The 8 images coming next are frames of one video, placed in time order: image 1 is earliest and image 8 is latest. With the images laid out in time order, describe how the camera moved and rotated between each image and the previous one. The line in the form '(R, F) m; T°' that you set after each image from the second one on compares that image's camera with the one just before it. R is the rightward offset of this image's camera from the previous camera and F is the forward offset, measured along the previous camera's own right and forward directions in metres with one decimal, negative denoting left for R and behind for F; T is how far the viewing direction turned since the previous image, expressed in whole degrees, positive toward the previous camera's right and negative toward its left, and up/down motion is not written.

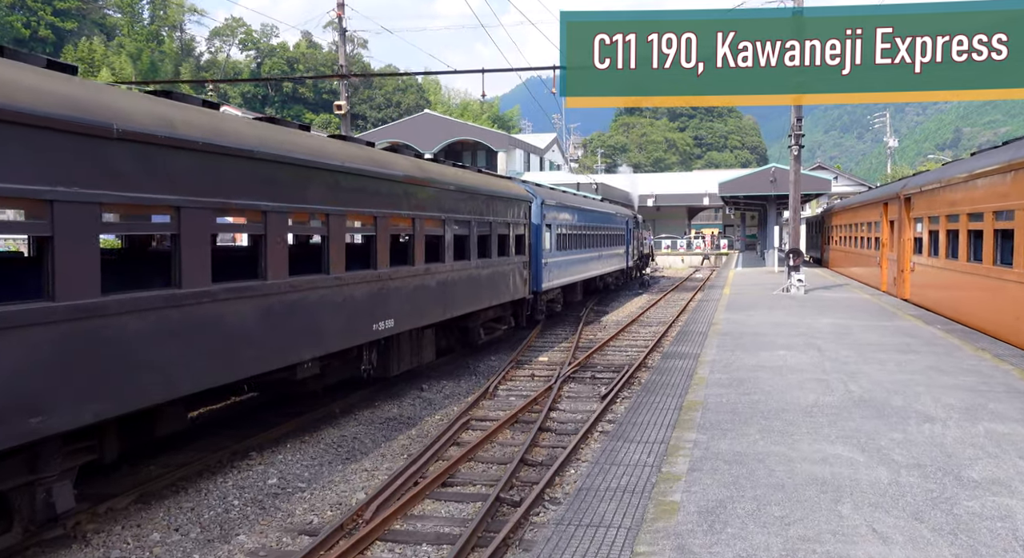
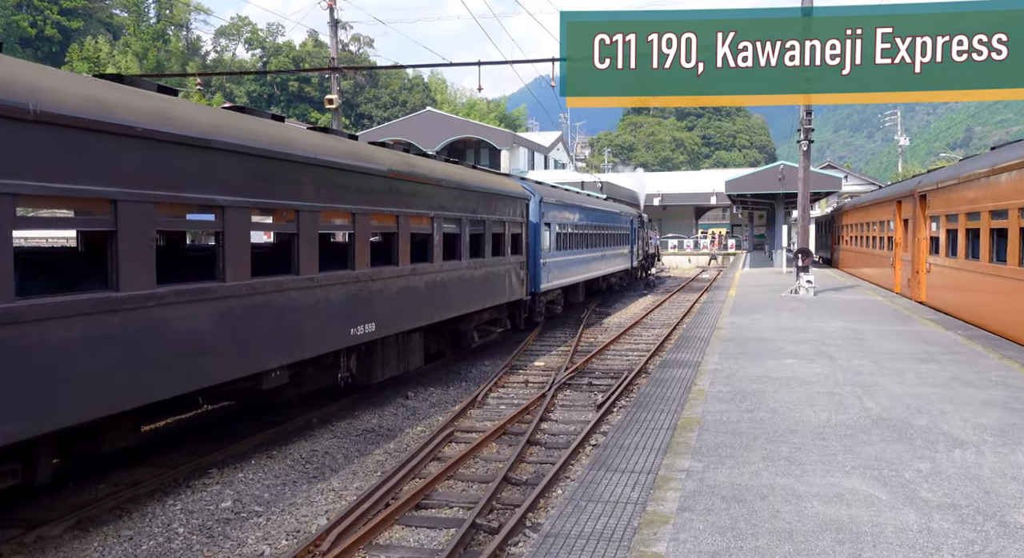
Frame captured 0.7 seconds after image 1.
(+0.2, +0.6) m; 0°
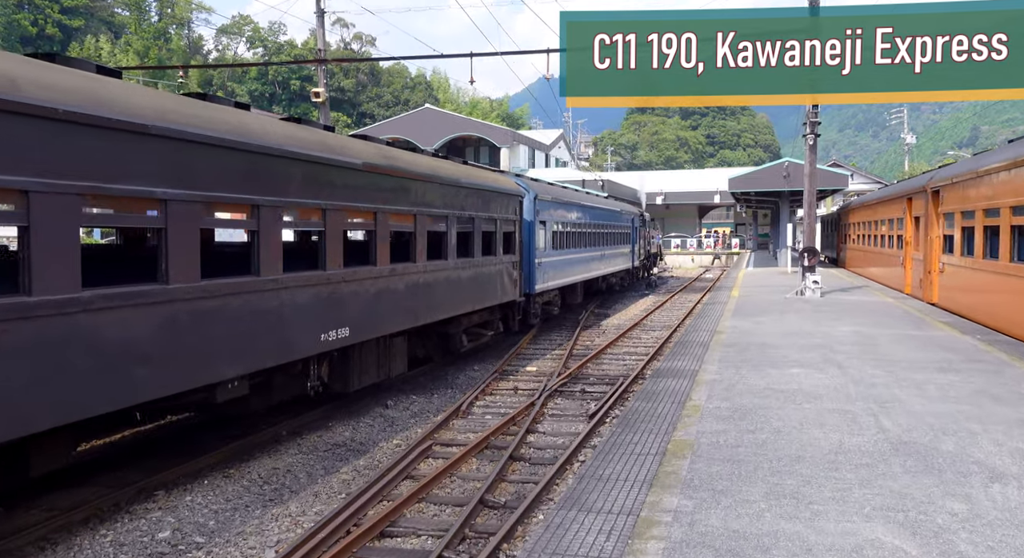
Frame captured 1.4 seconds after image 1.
(+0.2, +0.7) m; 0°
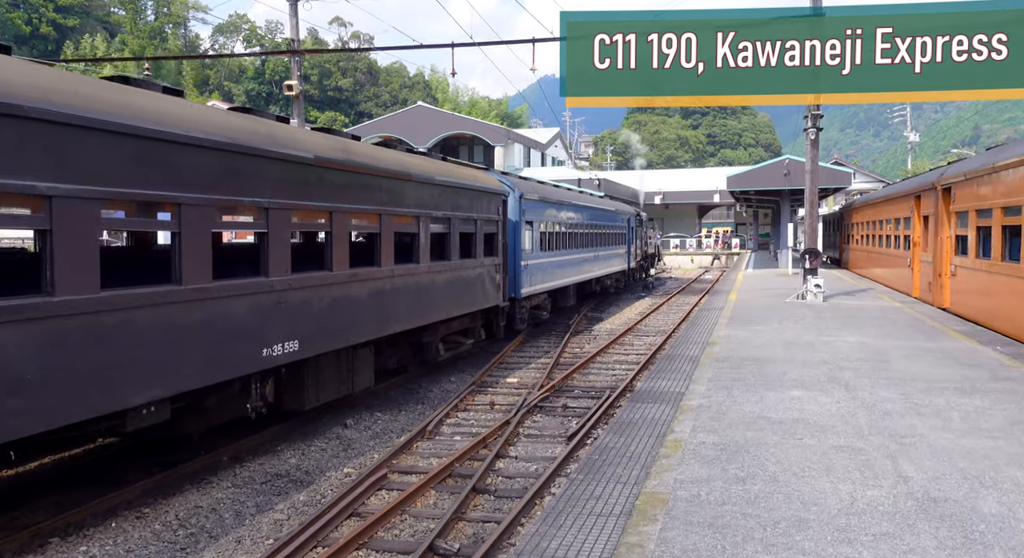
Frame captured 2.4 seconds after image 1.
(+0.3, +0.9) m; 0°
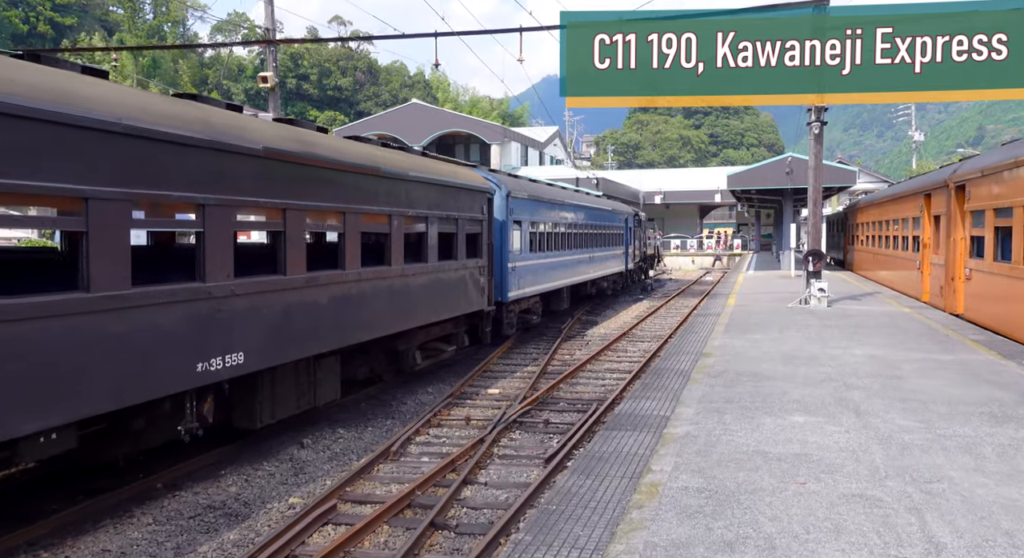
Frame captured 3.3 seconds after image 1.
(+0.3, +0.8) m; 0°
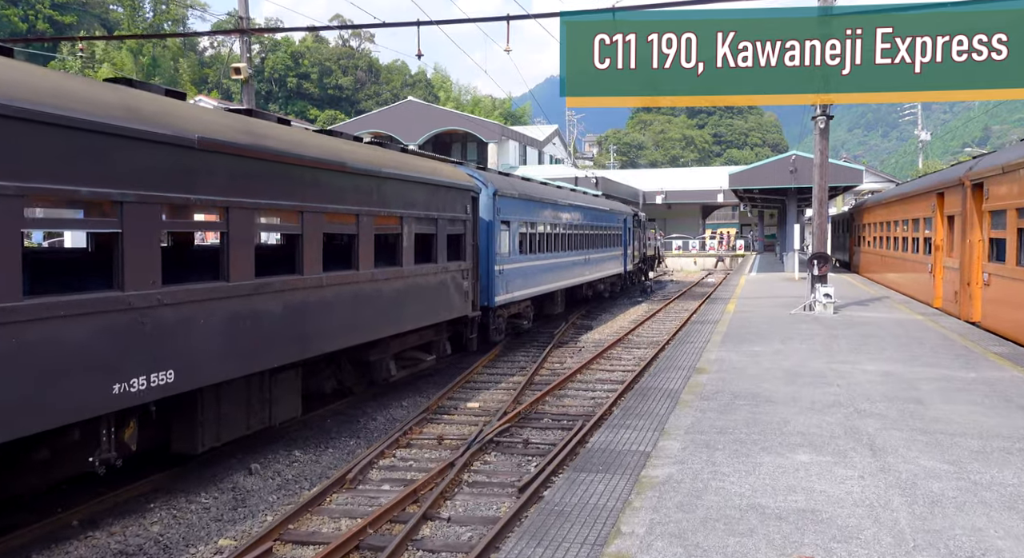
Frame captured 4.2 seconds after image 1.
(+0.3, +0.8) m; 0°
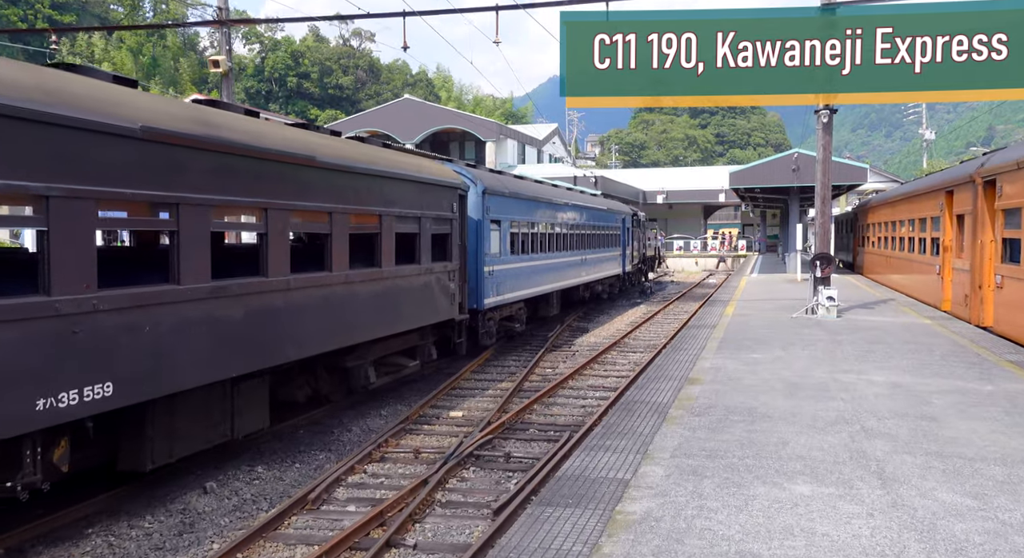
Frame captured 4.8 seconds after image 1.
(+0.2, +0.5) m; 0°
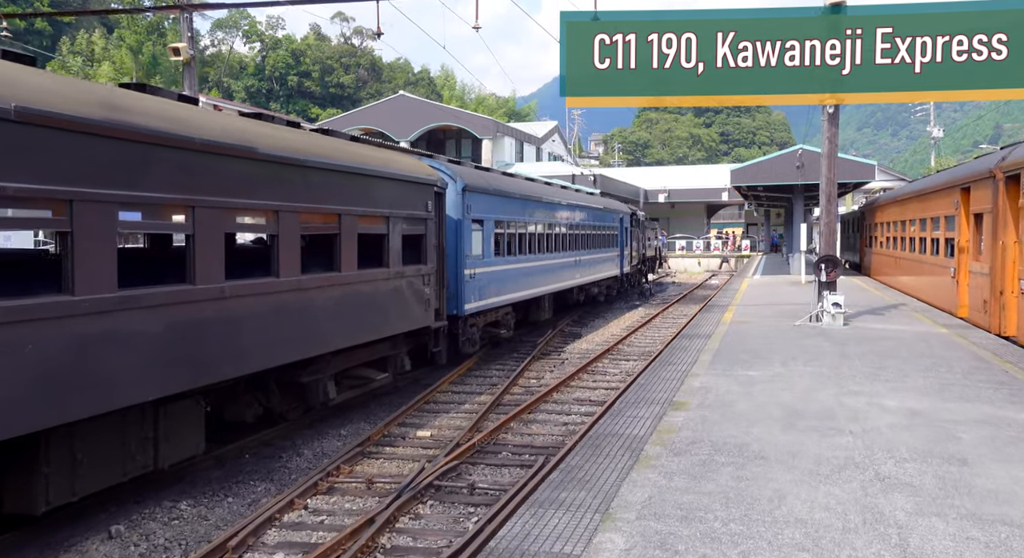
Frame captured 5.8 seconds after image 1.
(+0.3, +0.9) m; 0°
